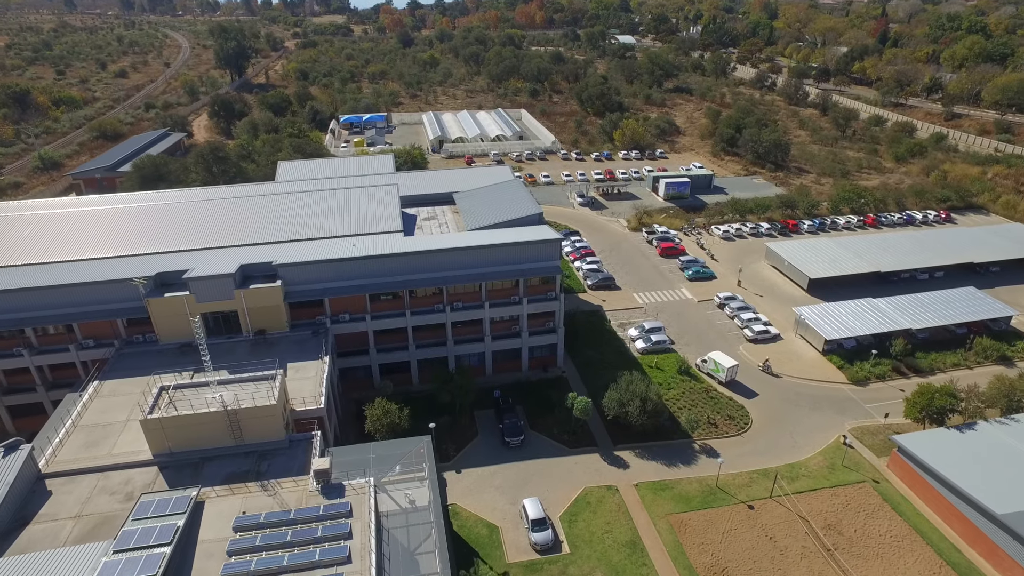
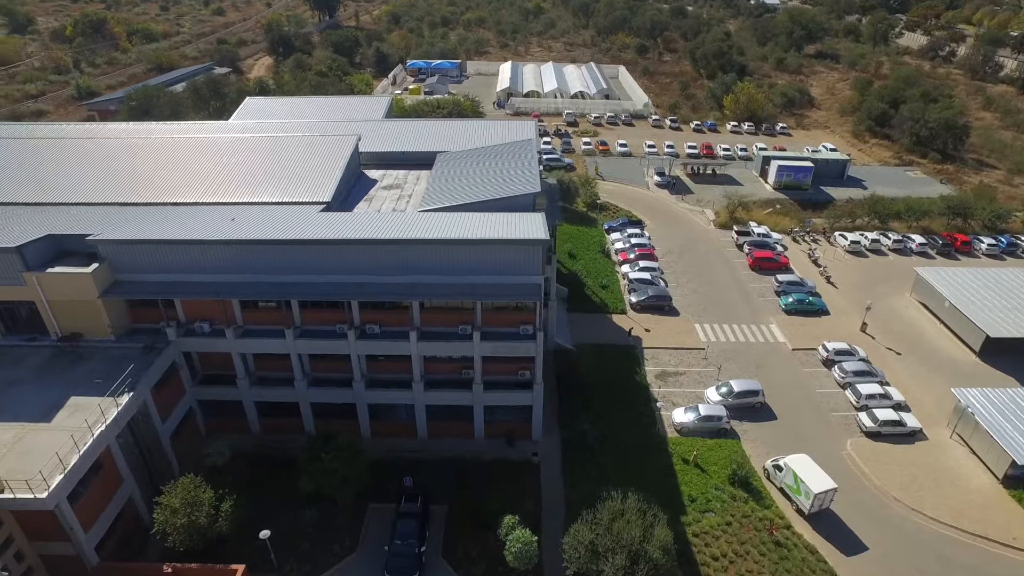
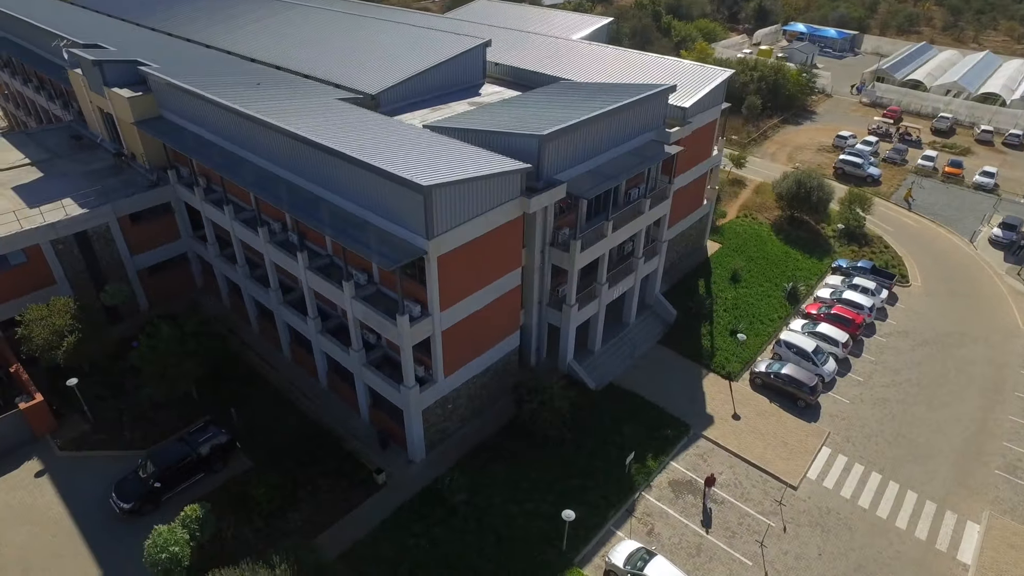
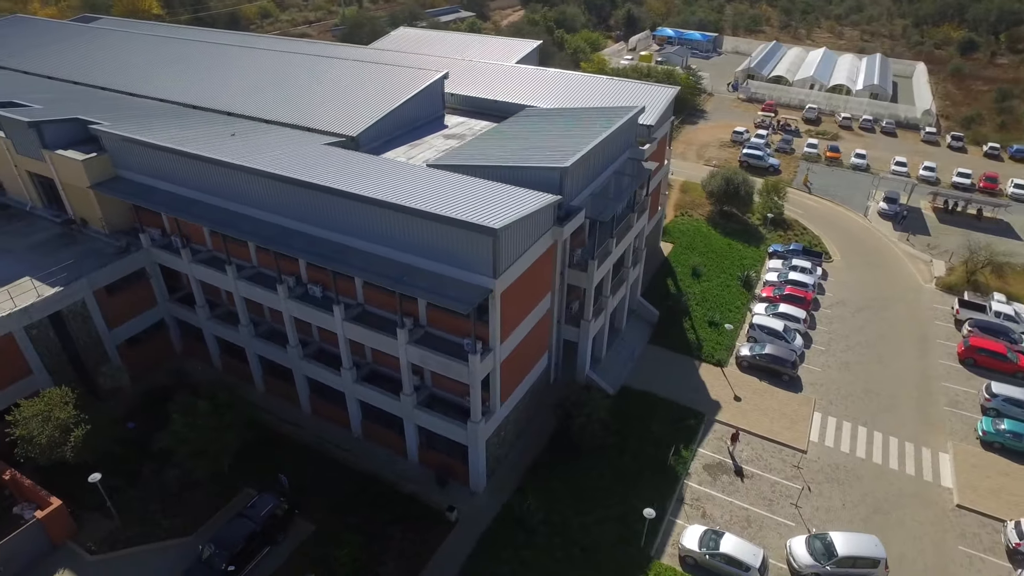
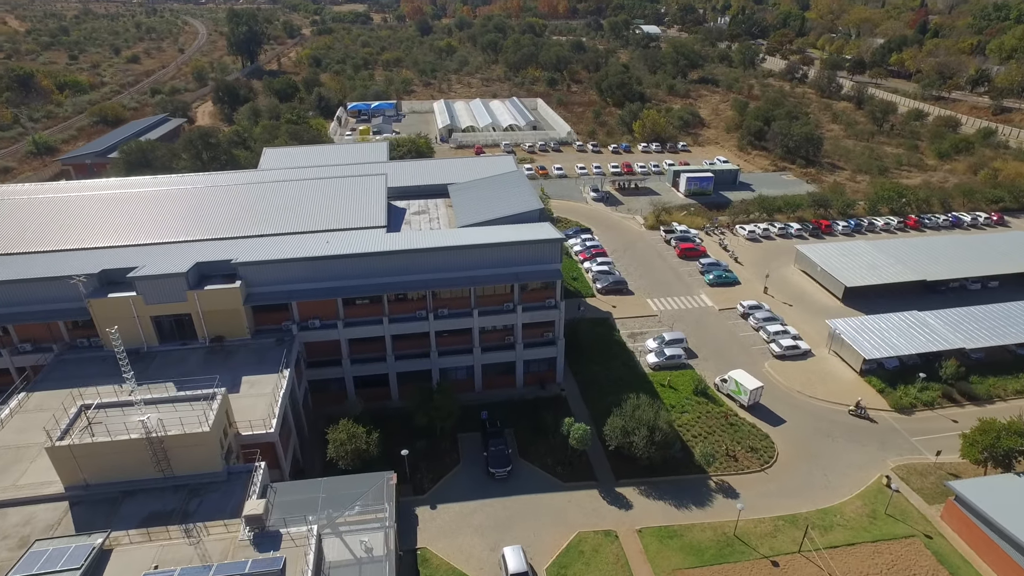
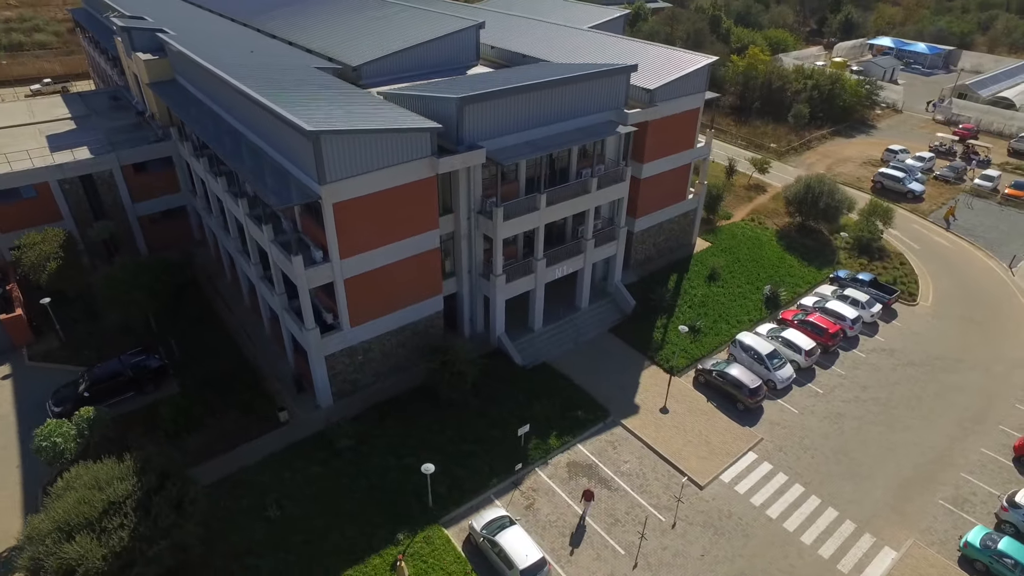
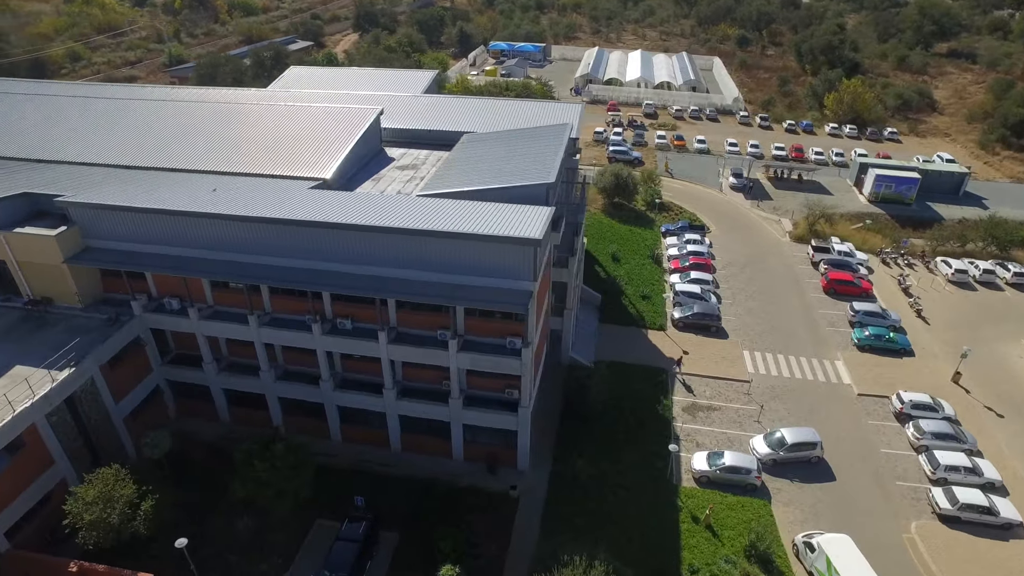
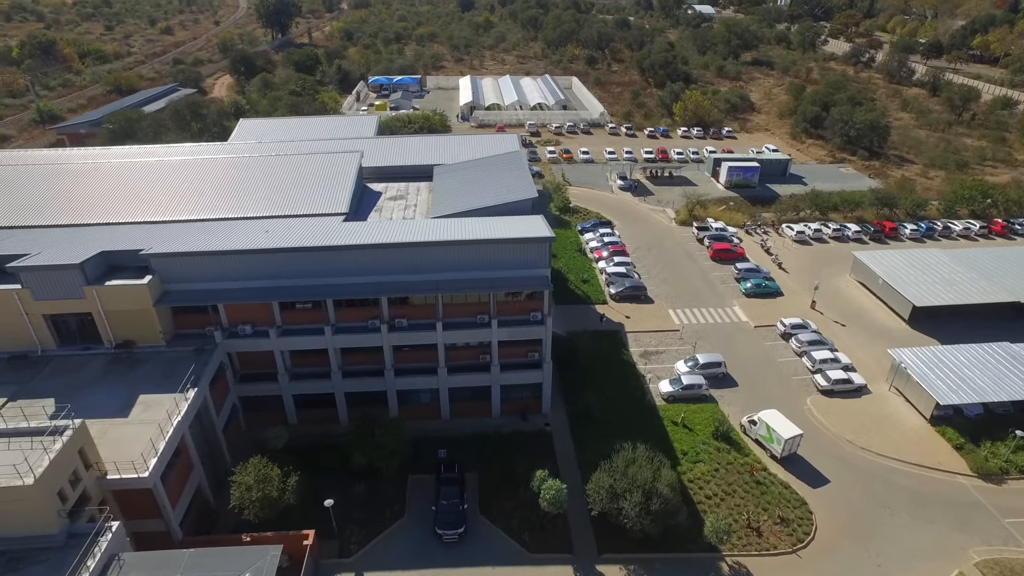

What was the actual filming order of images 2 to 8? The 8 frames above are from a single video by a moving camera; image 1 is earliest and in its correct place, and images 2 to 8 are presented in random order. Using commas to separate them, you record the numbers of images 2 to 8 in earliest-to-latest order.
5, 8, 2, 7, 4, 3, 6
